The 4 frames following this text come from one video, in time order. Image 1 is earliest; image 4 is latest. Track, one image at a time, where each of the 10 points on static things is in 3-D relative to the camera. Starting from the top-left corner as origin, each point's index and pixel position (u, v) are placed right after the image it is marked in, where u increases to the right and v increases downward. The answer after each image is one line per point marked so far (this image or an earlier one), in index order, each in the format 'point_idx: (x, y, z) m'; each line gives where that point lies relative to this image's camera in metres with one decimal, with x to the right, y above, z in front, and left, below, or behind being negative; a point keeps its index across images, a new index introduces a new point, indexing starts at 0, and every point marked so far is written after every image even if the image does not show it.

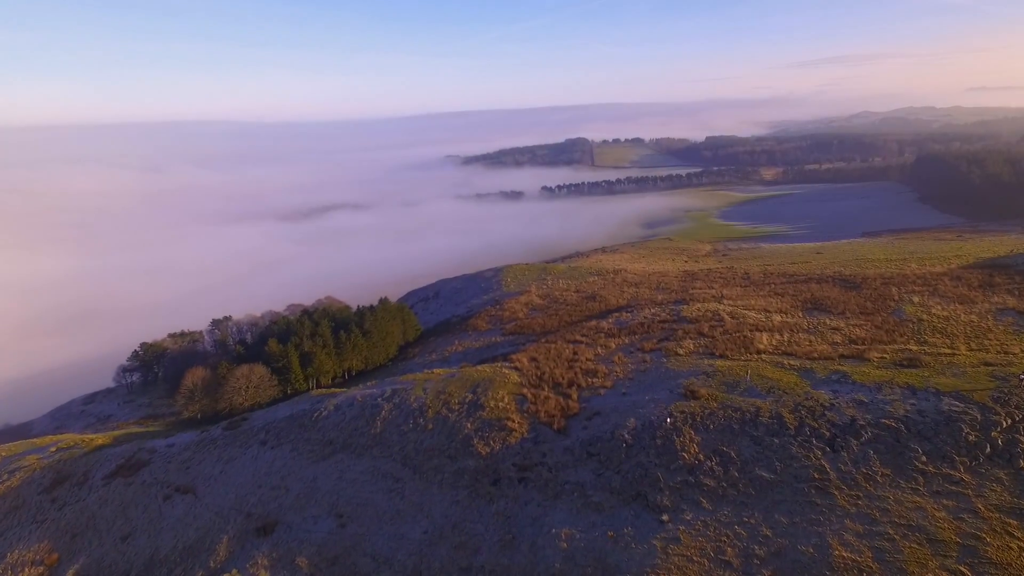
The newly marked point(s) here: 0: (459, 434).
0: (-1.4, -4.1, +15.2) m
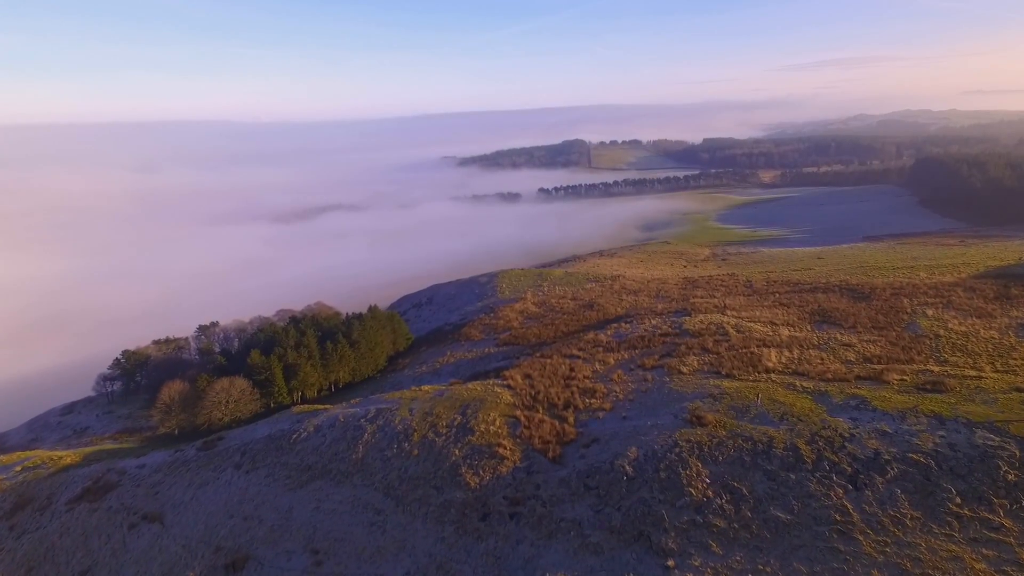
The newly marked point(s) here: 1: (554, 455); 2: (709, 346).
0: (-1.7, -4.5, +14.1) m
1: (+1.0, -4.1, +13.6) m
2: (+6.7, -2.0, +18.6) m
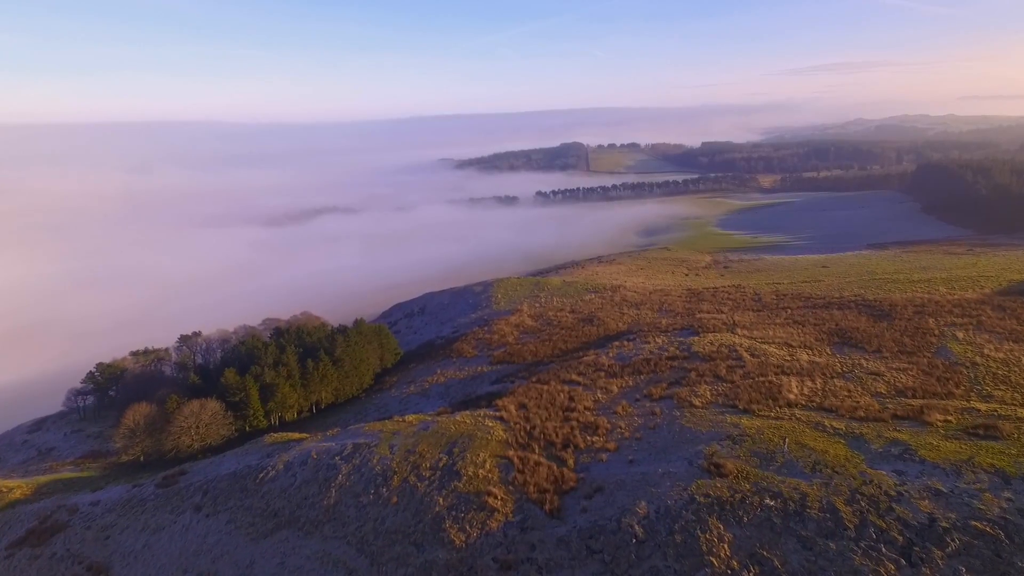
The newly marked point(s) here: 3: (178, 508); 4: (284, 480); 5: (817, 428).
0: (-1.9, -5.1, +12.3) m
1: (+0.8, -4.7, +11.9) m
2: (+6.5, -2.6, +16.9) m
3: (-9.2, -6.1, +15.2) m
4: (-6.1, -5.1, +14.6) m
5: (+7.1, -3.2, +12.8) m
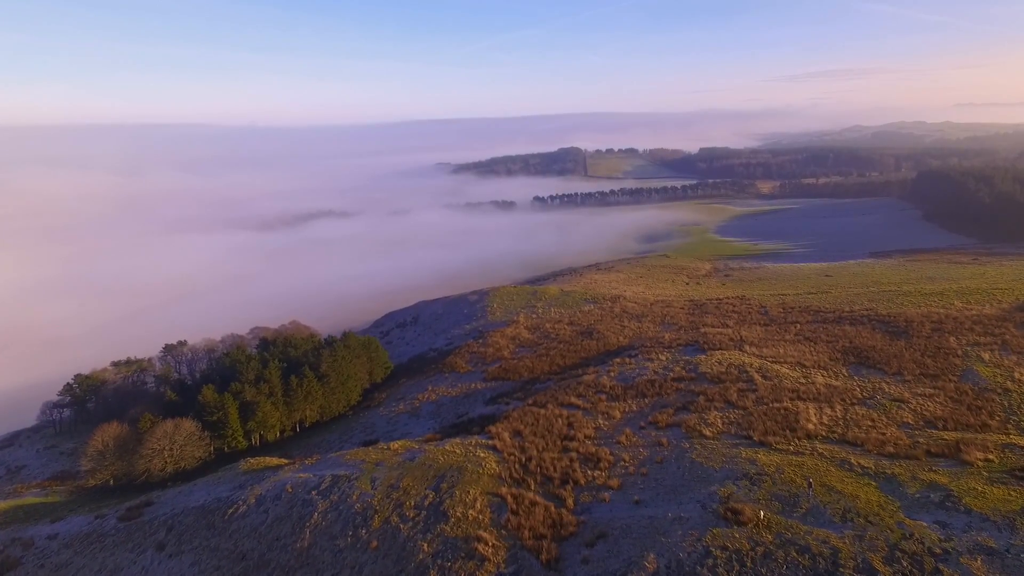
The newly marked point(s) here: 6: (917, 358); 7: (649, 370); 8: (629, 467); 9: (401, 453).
0: (-2.0, -5.5, +11.0) m
1: (+0.7, -5.2, +10.6) m
2: (+6.3, -3.2, +15.7) m
3: (-9.4, -6.5, +13.8) m
4: (-6.2, -5.5, +13.3) m
5: (+7.0, -3.7, +11.5) m
6: (+13.3, -2.3, +18.0) m
7: (+4.9, -2.9, +19.4) m
8: (+2.8, -4.2, +13.0) m
9: (-3.0, -4.4, +14.7) m
